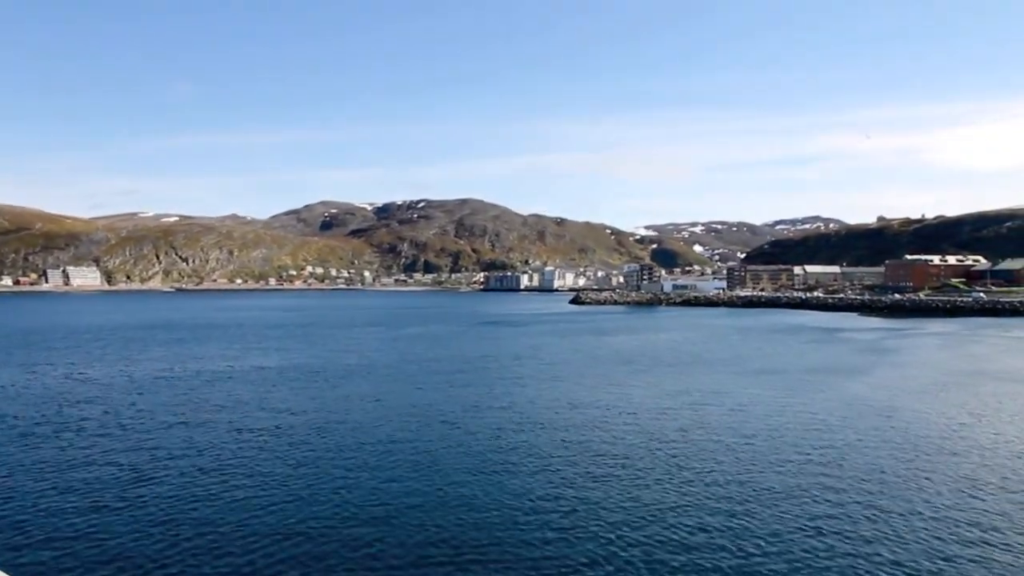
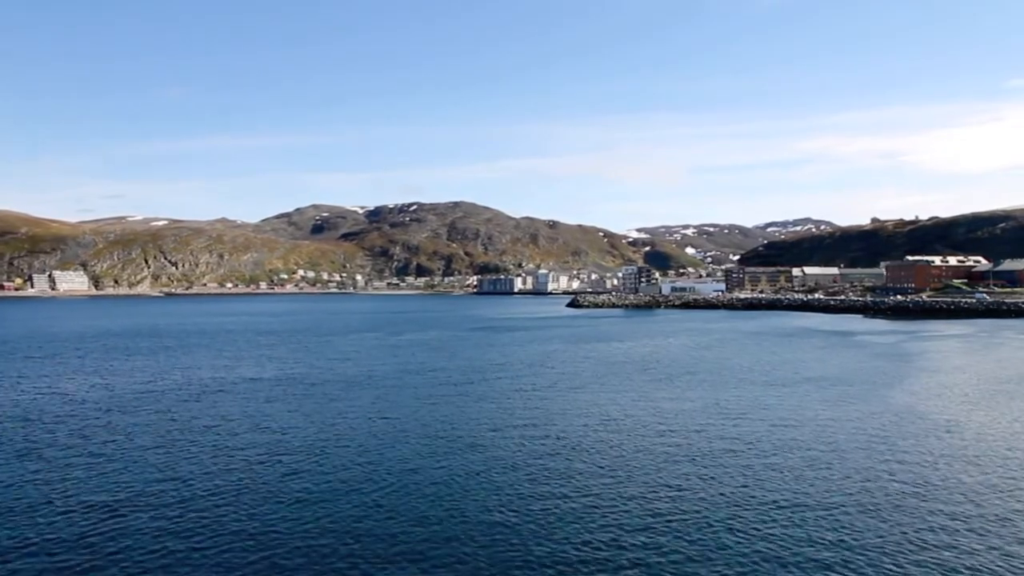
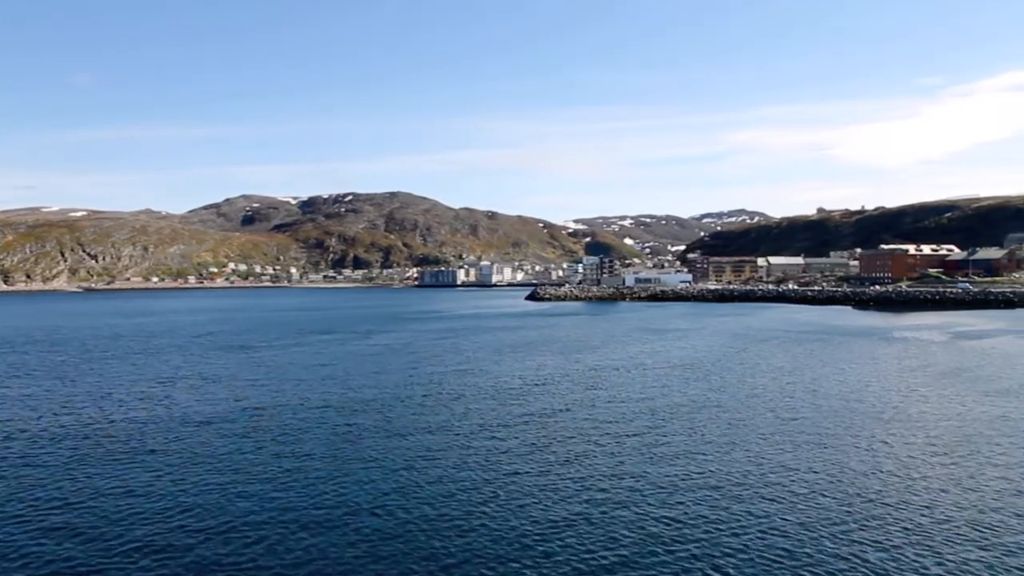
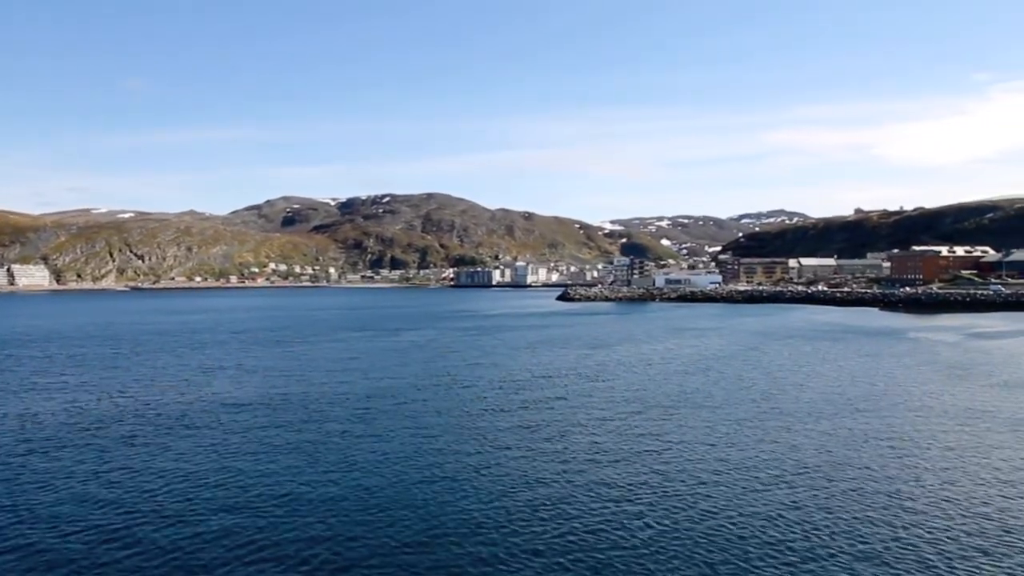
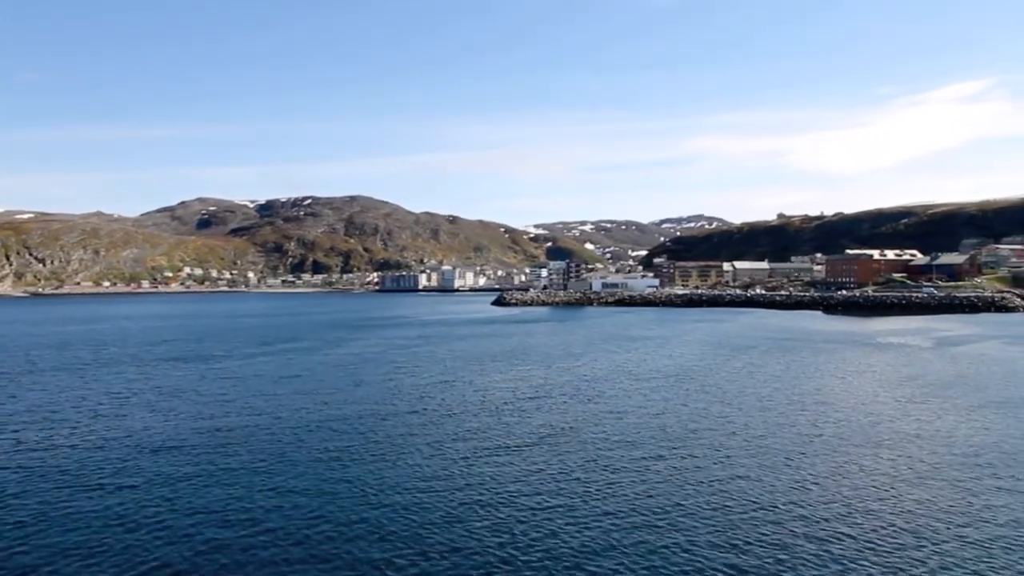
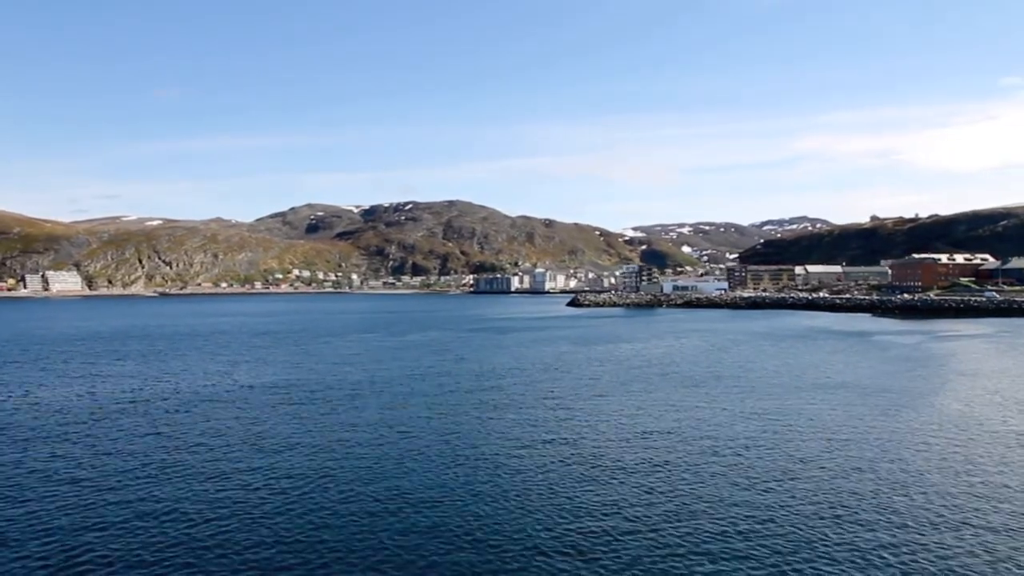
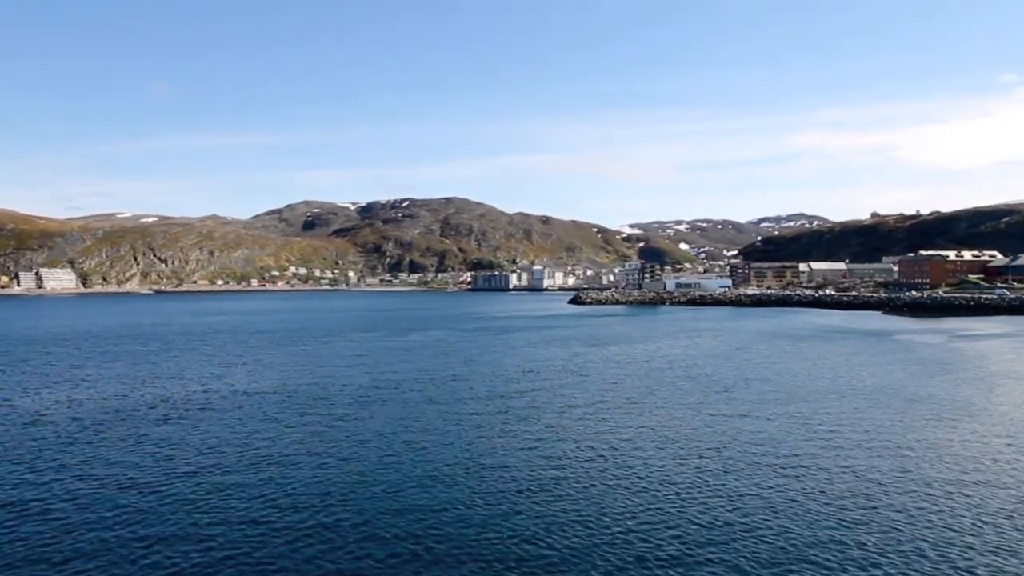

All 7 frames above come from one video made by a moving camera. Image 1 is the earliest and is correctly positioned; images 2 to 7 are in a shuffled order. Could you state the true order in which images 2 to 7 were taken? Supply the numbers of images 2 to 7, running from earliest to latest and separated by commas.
2, 6, 7, 4, 3, 5
